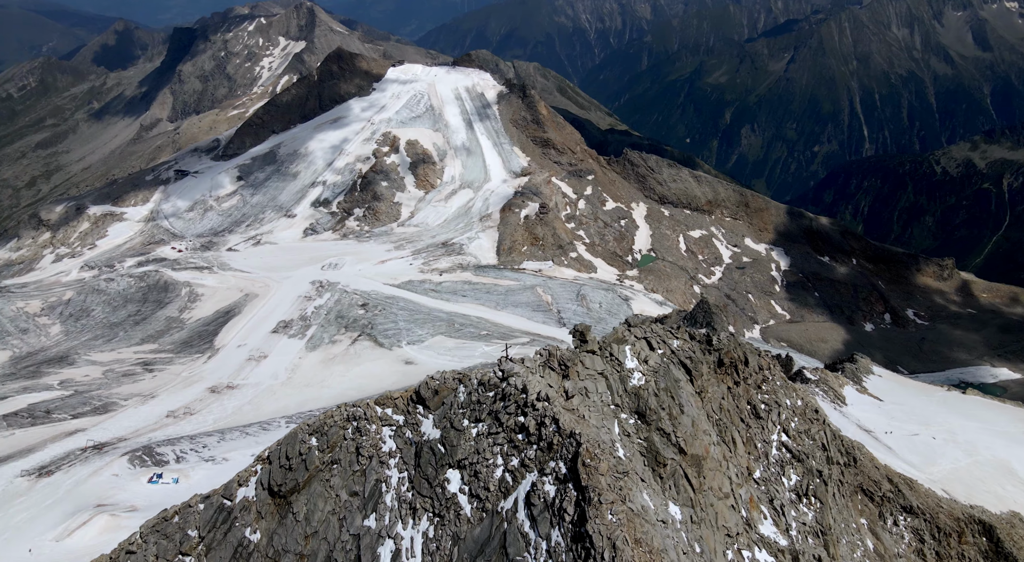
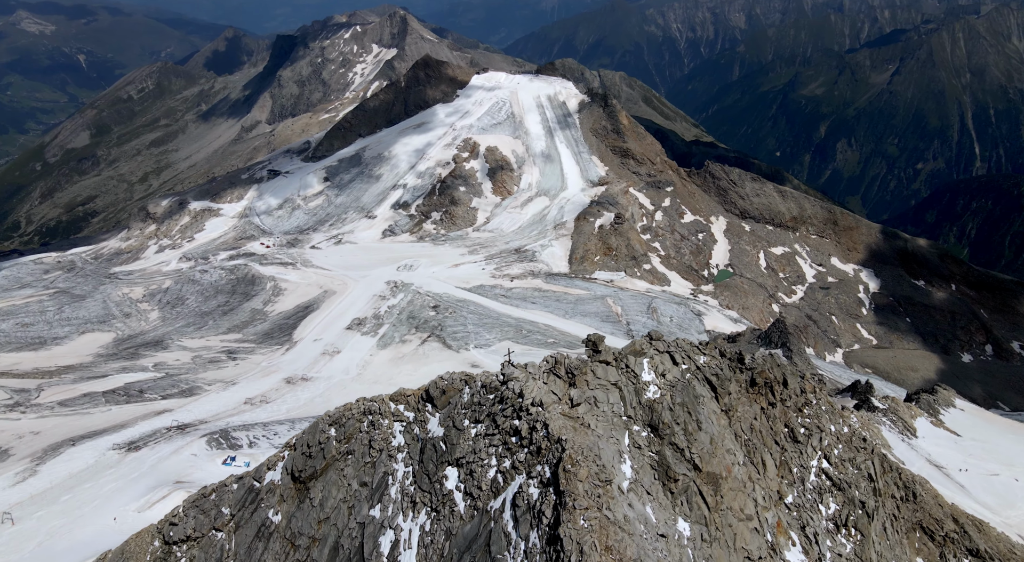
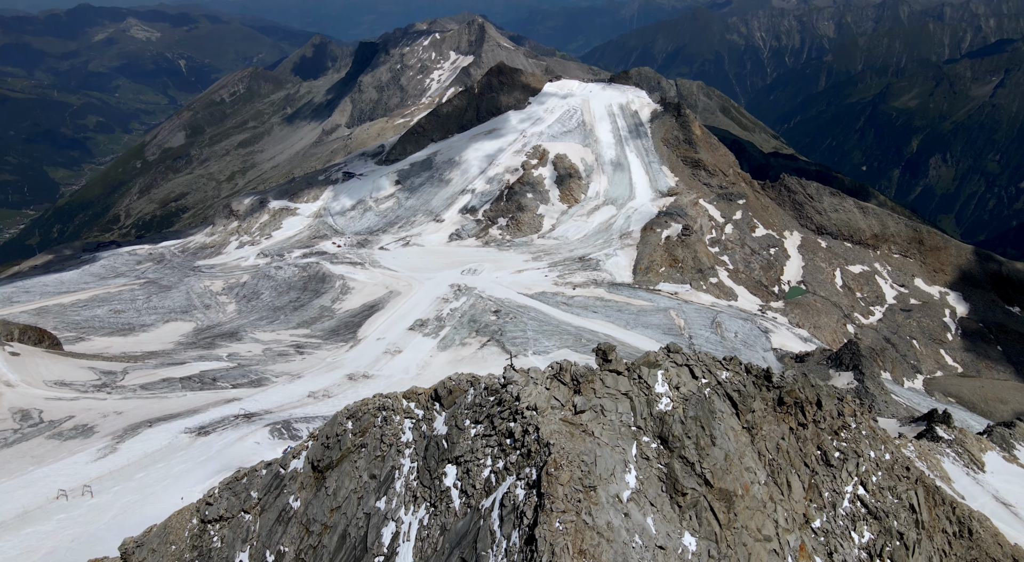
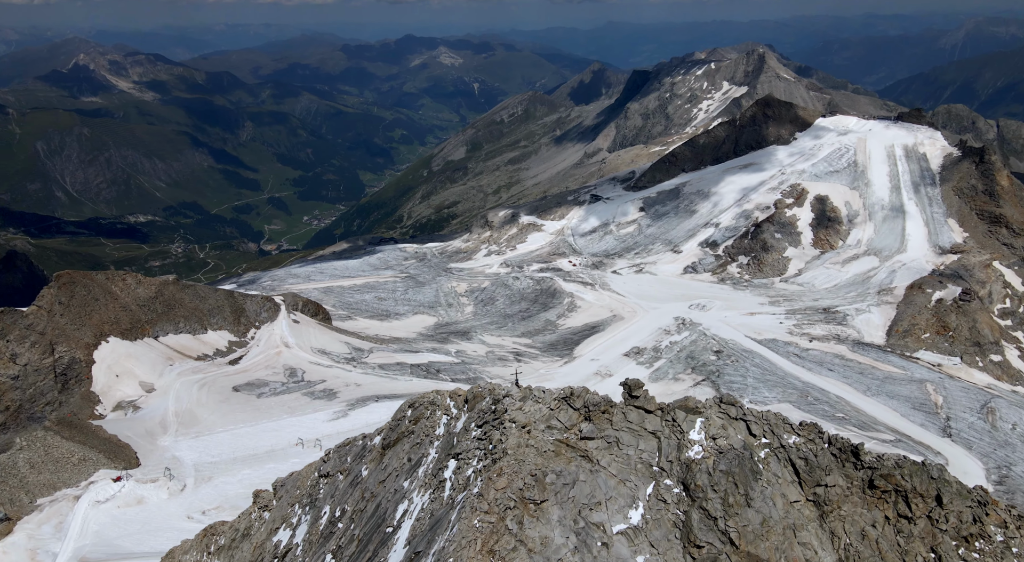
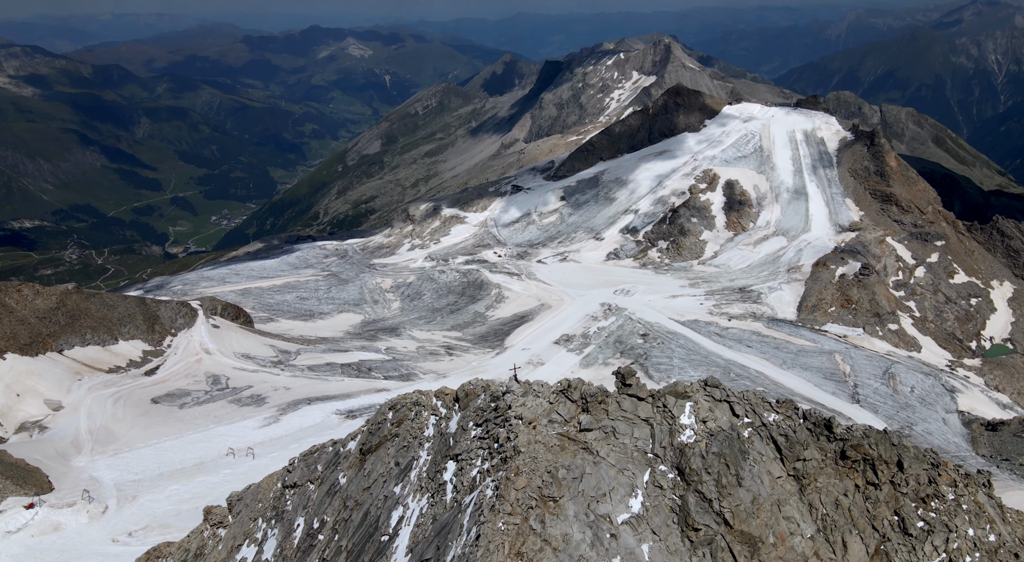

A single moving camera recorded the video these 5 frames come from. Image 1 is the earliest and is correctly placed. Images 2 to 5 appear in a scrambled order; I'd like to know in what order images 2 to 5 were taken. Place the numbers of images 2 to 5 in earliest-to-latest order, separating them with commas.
2, 3, 5, 4
